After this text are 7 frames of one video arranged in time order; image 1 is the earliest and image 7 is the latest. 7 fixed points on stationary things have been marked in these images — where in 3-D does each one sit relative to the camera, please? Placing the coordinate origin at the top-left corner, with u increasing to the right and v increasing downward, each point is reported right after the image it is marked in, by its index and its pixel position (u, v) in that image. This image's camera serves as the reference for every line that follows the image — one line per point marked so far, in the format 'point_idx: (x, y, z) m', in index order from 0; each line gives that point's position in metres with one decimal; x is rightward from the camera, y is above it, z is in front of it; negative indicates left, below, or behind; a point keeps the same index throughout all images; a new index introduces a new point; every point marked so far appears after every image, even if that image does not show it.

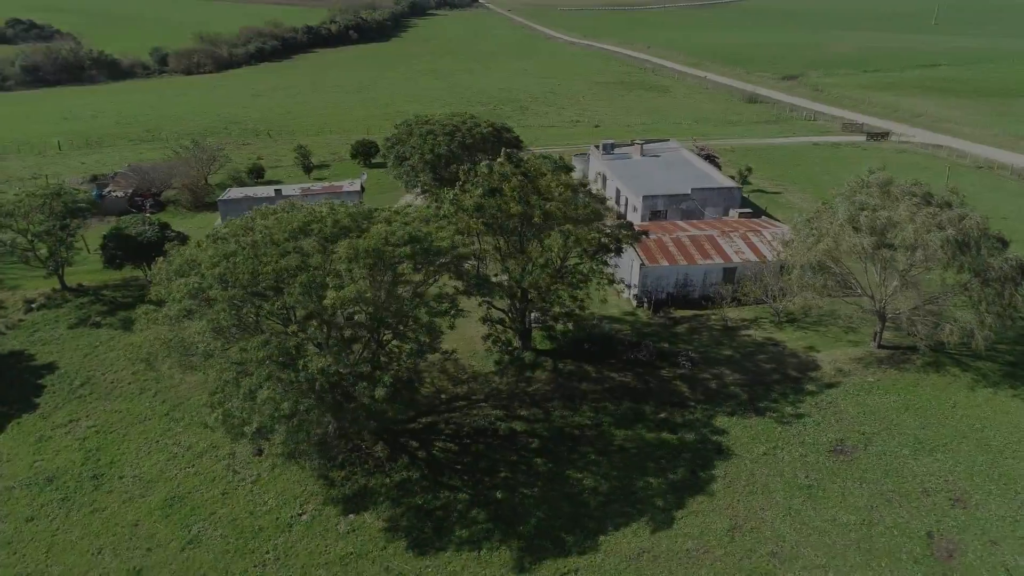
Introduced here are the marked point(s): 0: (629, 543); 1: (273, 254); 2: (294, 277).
0: (+3.3, -7.0, +19.8) m
1: (-6.4, +1.0, +19.2) m
2: (-5.7, +0.4, +18.8) m
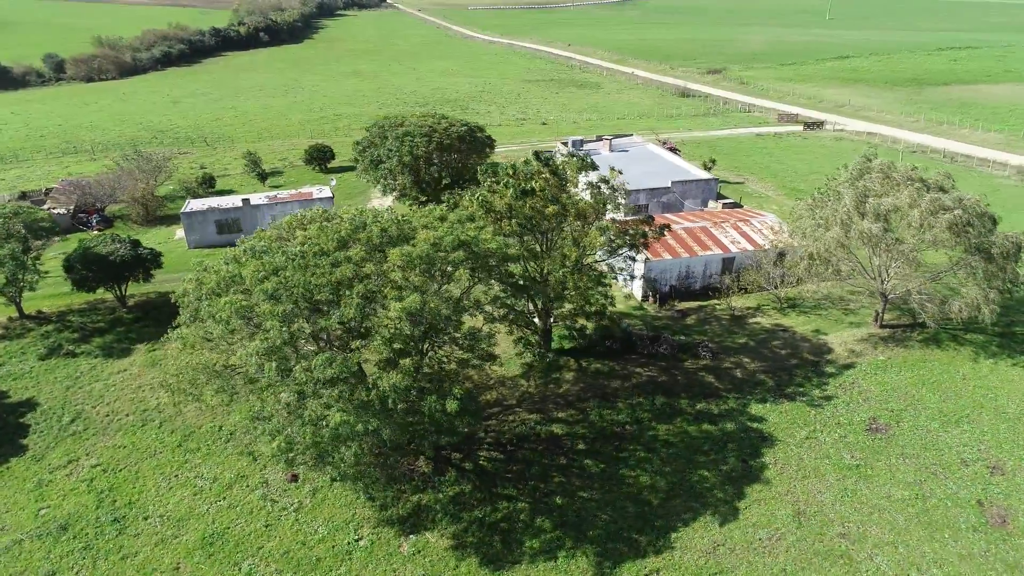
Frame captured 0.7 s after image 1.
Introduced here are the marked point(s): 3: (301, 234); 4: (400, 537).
0: (+5.3, -6.9, +19.7) m
1: (-4.8, +0.6, +18.1) m
2: (-3.9, 0.0, +17.7) m
3: (-5.6, +1.5, +19.3) m
4: (-3.1, -6.9, +19.9) m
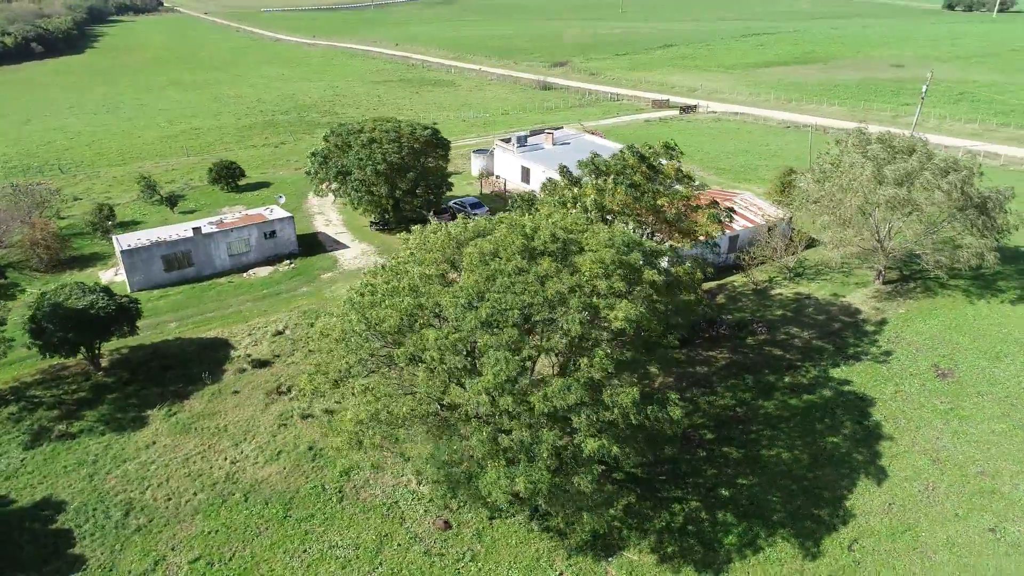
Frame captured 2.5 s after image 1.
0: (+10.4, -6.1, +20.6) m
1: (+0.3, +0.1, +16.3) m
2: (+1.2, -0.3, +16.2) m
3: (-1.0, +0.9, +17.3) m
4: (+2.3, -7.2, +18.7) m
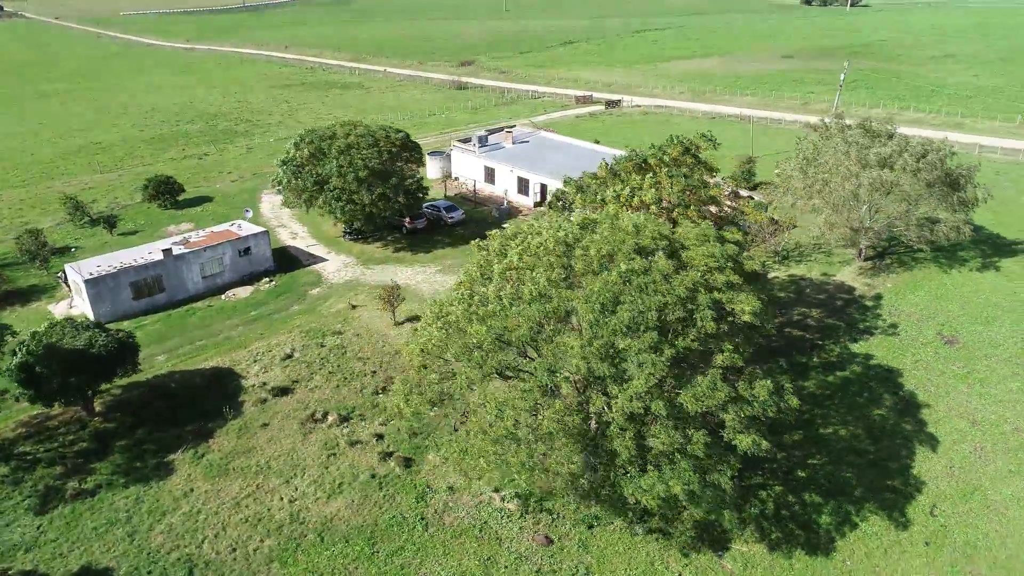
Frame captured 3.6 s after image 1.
0: (+12.8, -5.4, +21.7) m
1: (+3.0, +0.2, +15.9) m
2: (+4.0, -0.2, +15.9) m
3: (+1.6, +0.8, +16.6) m
4: (+5.2, -7.0, +18.6) m
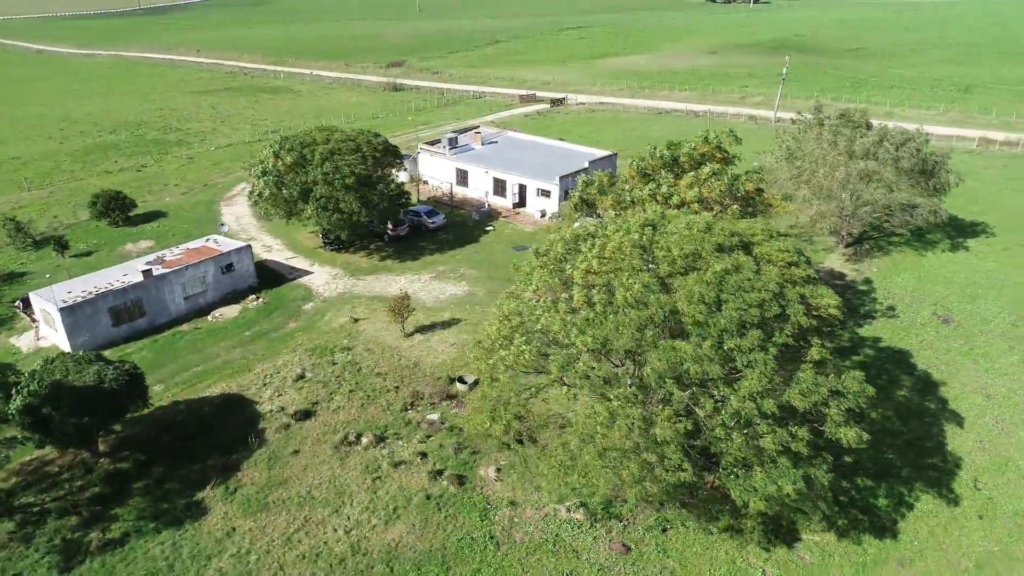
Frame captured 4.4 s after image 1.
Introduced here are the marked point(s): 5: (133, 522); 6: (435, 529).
0: (+14.3, -4.8, +22.6) m
1: (+5.0, +0.2, +15.7) m
2: (+6.0, -0.1, +15.9) m
3: (+3.5, +0.8, +16.3) m
4: (+7.2, -6.8, +18.7) m
5: (-10.4, -6.4, +19.6) m
6: (-2.1, -6.4, +19.2) m
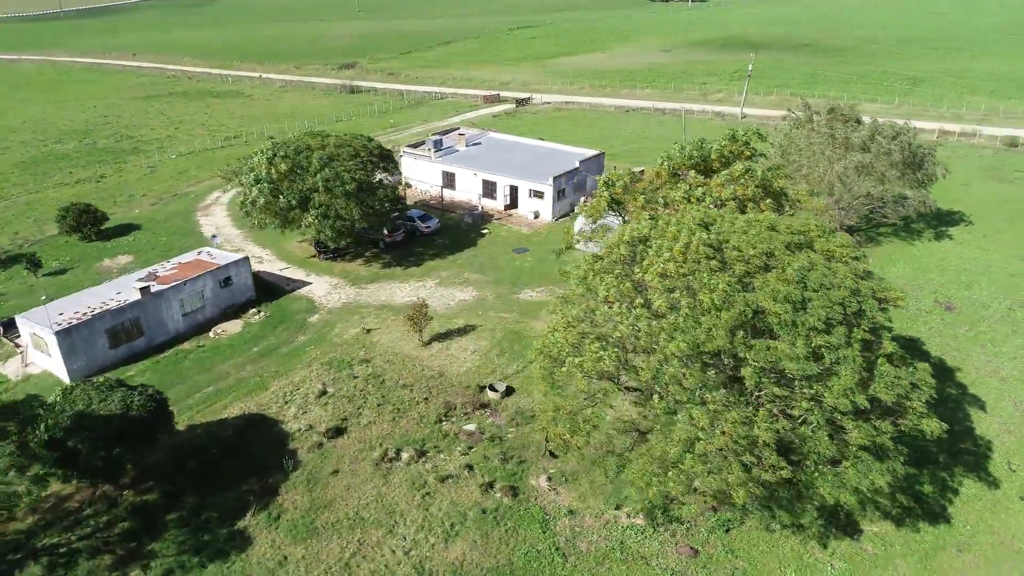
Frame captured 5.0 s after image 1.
0: (+15.6, -4.4, +23.4) m
1: (+6.7, +0.2, +15.7) m
2: (+7.7, -0.1, +16.0) m
3: (+5.1, +0.8, +16.2) m
4: (+8.9, -6.7, +18.9) m
5: (-8.7, -6.9, +18.4) m
6: (-0.4, -6.7, +18.7) m
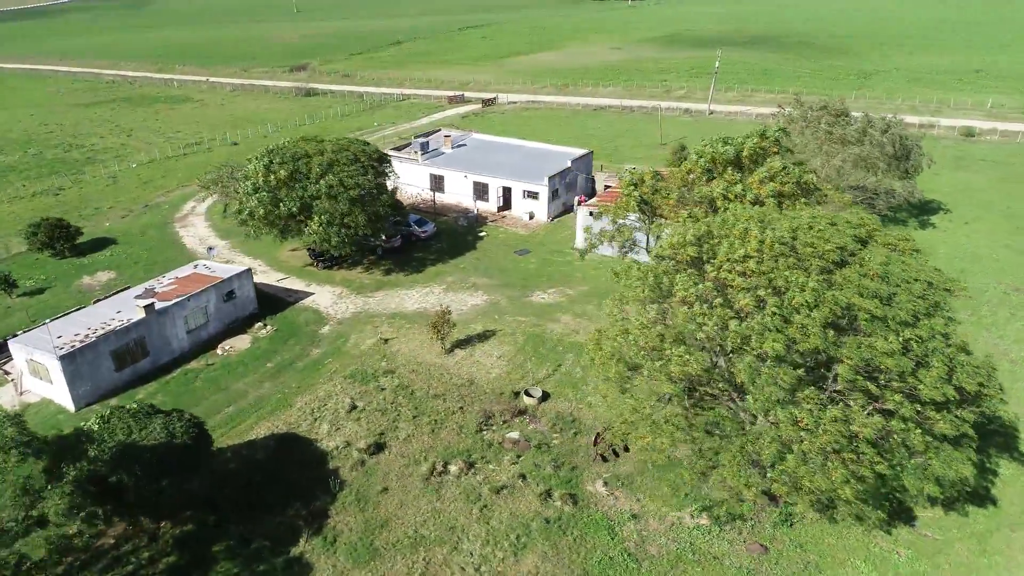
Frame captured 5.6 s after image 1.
0: (+16.9, -4.0, +24.3) m
1: (+8.5, +0.4, +15.9) m
2: (+9.4, +0.1, +16.2) m
3: (+6.8, +0.8, +16.3) m
4: (+10.7, -6.5, +19.2) m
5: (-6.8, -7.3, +17.4) m
6: (+1.4, -6.8, +18.3) m
